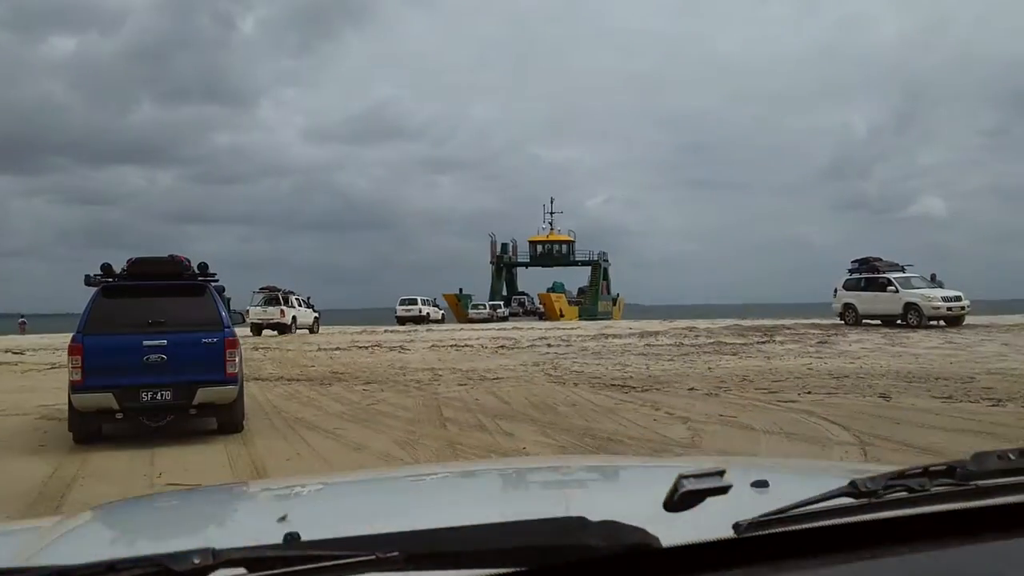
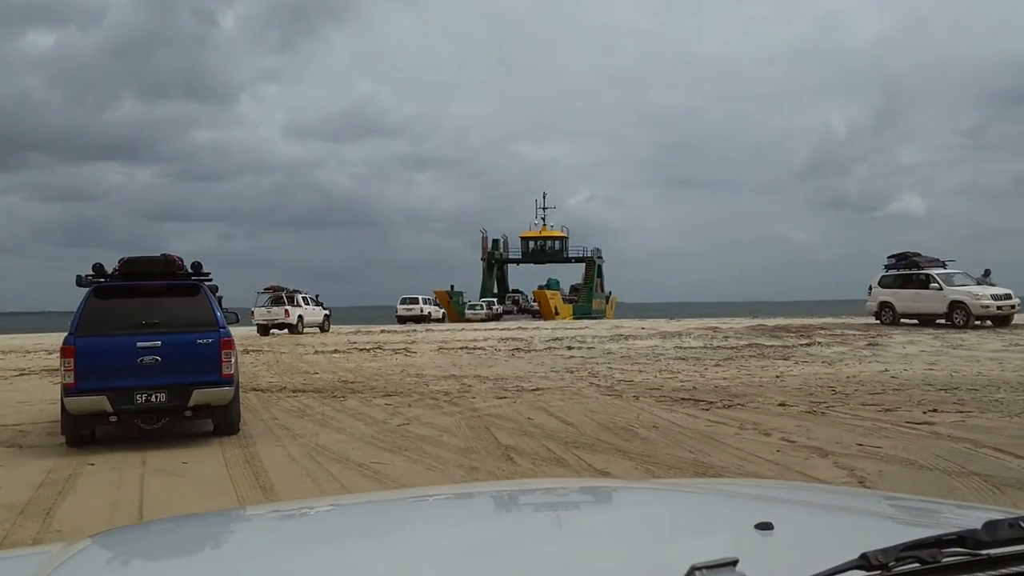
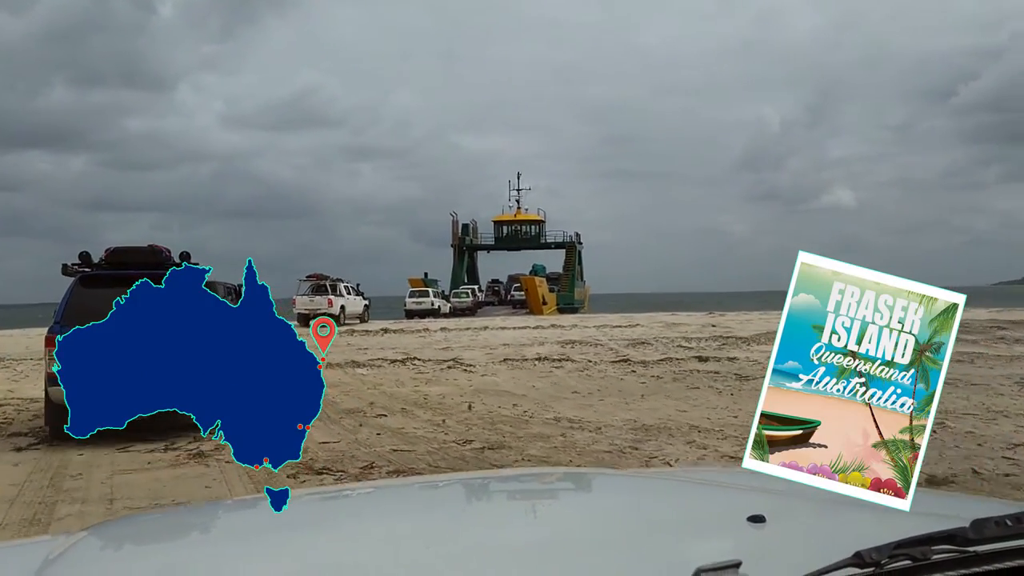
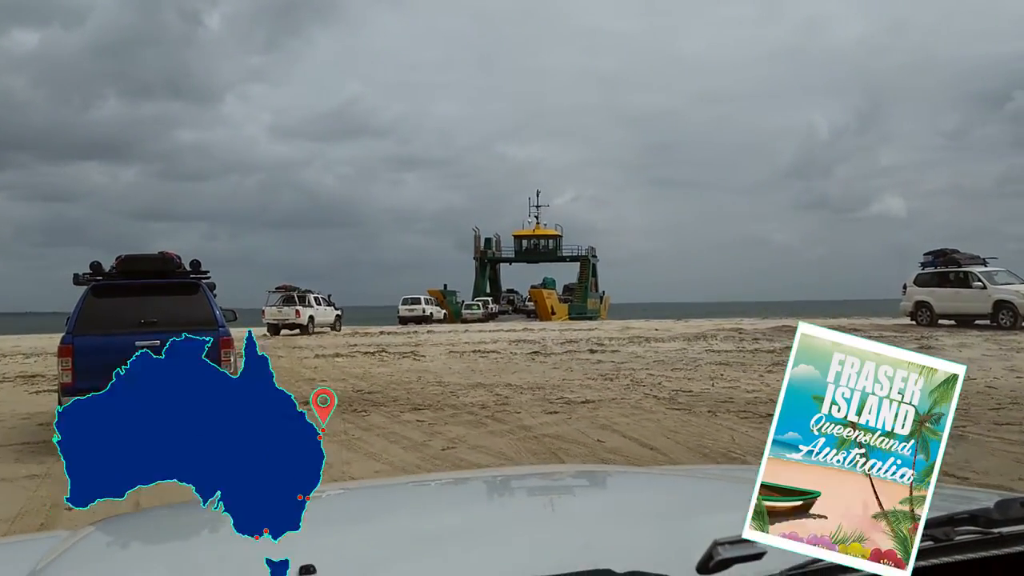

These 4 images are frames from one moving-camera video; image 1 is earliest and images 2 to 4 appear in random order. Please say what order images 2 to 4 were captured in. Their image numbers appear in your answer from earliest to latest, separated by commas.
2, 4, 3
